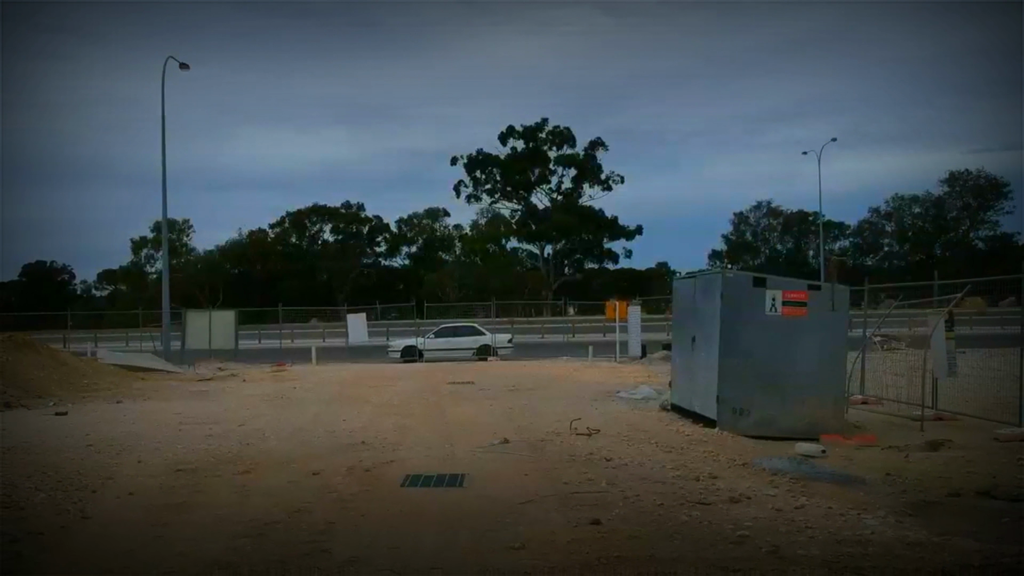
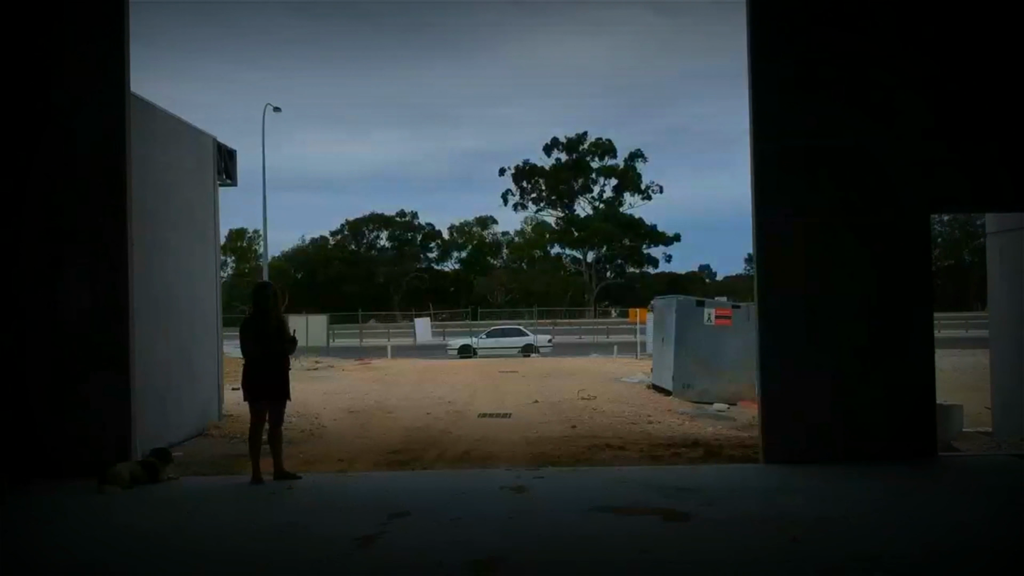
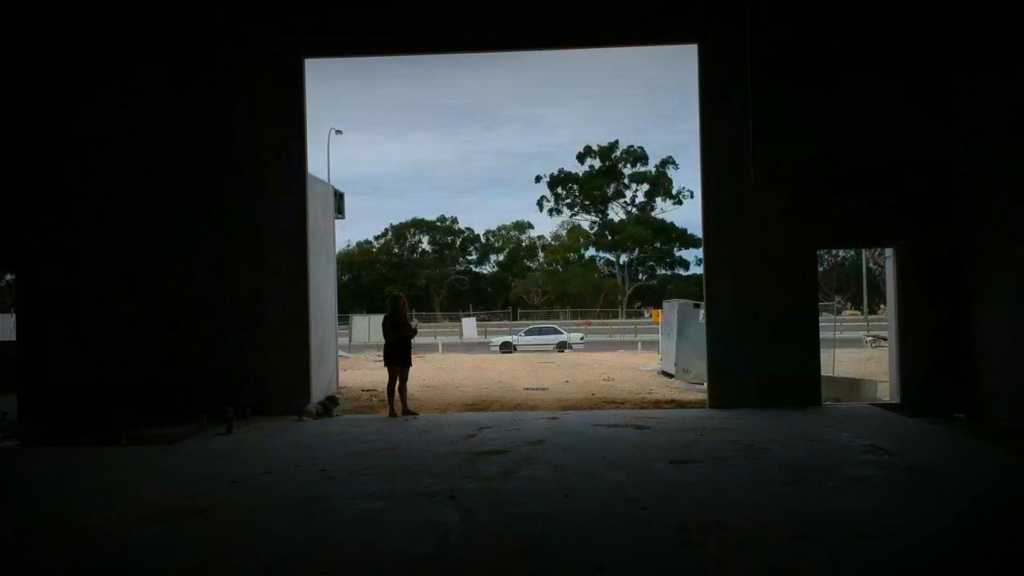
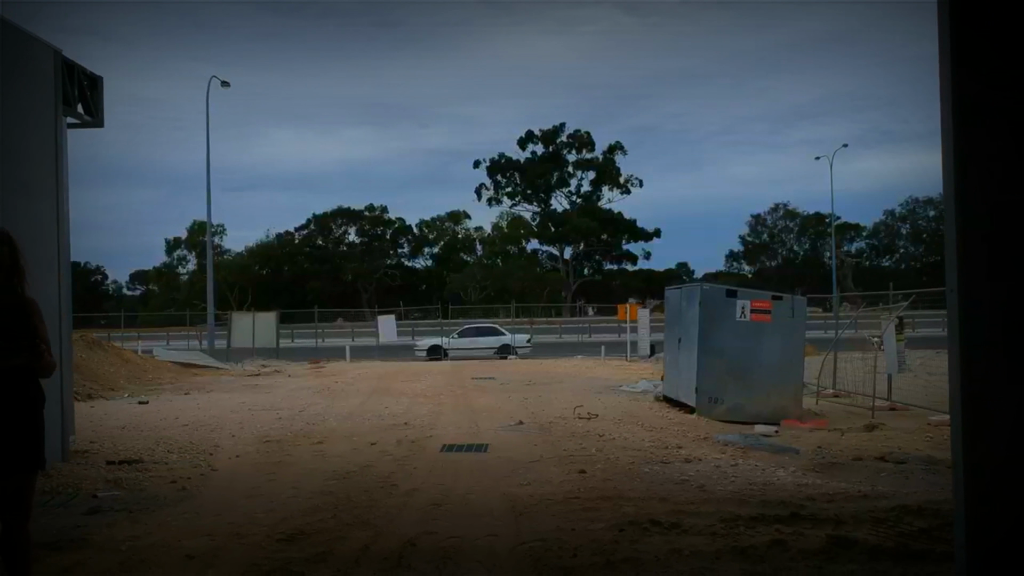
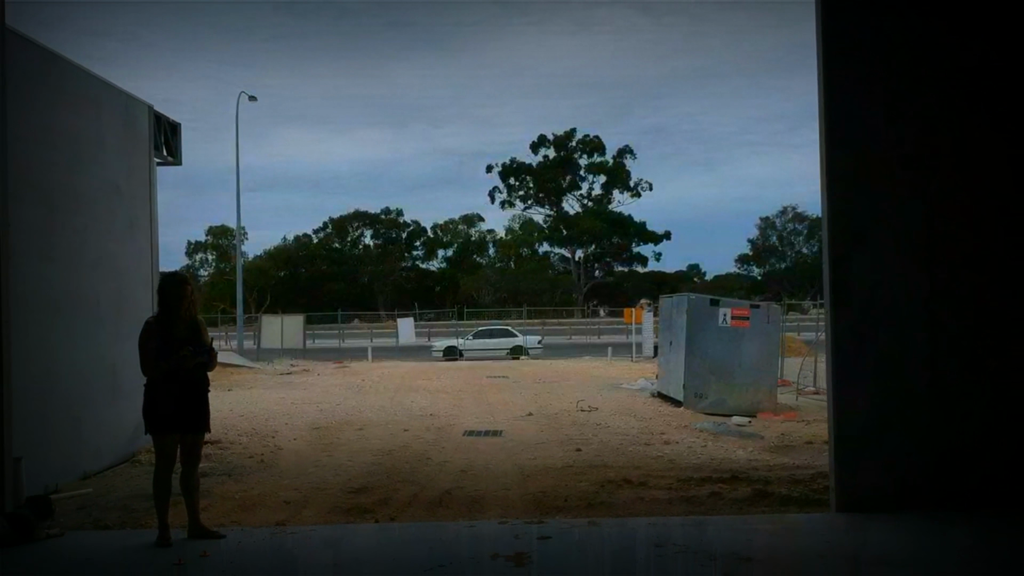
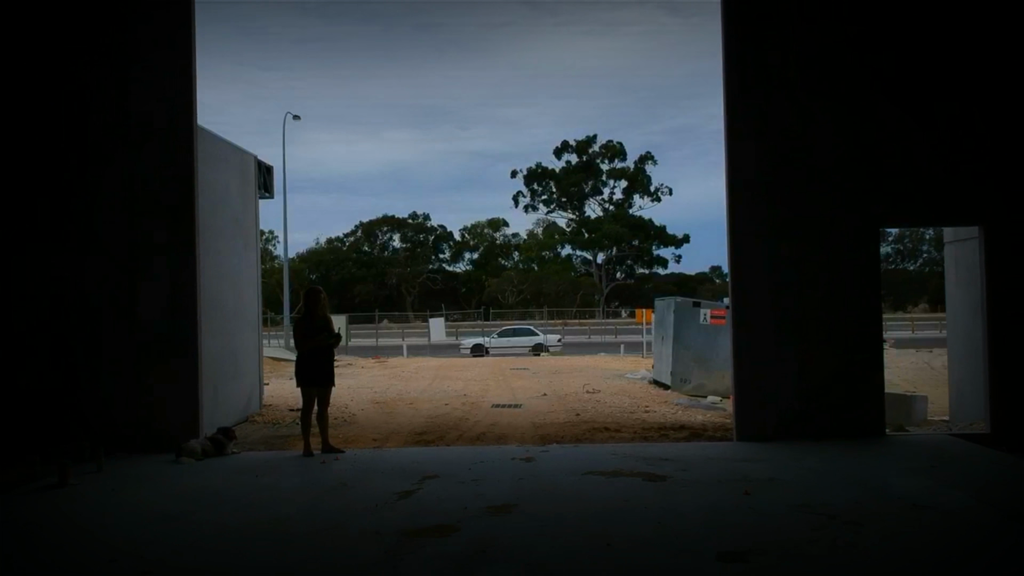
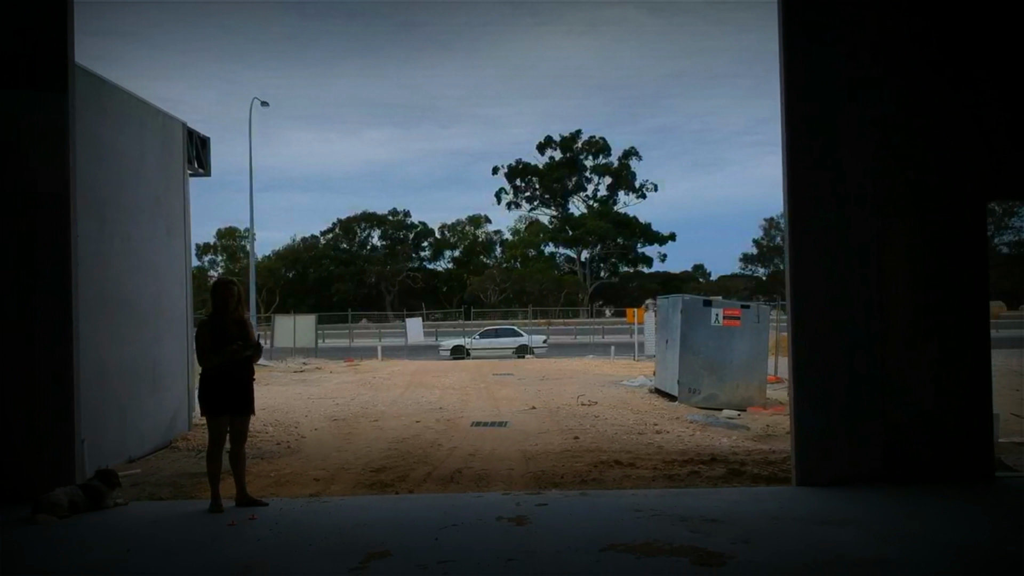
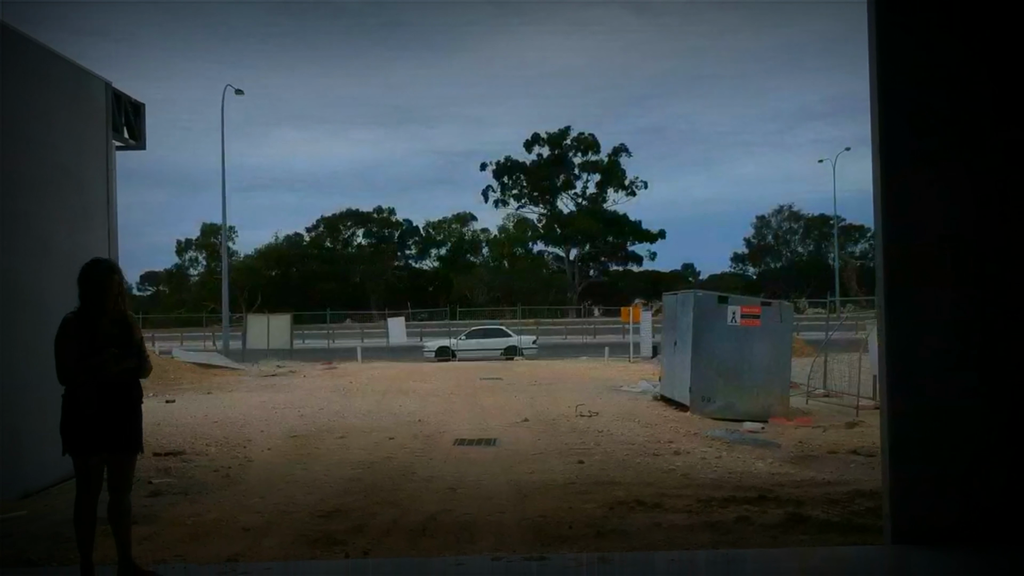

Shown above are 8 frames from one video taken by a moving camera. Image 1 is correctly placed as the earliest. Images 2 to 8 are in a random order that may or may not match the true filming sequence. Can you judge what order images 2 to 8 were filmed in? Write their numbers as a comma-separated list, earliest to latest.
4, 8, 5, 7, 2, 6, 3
